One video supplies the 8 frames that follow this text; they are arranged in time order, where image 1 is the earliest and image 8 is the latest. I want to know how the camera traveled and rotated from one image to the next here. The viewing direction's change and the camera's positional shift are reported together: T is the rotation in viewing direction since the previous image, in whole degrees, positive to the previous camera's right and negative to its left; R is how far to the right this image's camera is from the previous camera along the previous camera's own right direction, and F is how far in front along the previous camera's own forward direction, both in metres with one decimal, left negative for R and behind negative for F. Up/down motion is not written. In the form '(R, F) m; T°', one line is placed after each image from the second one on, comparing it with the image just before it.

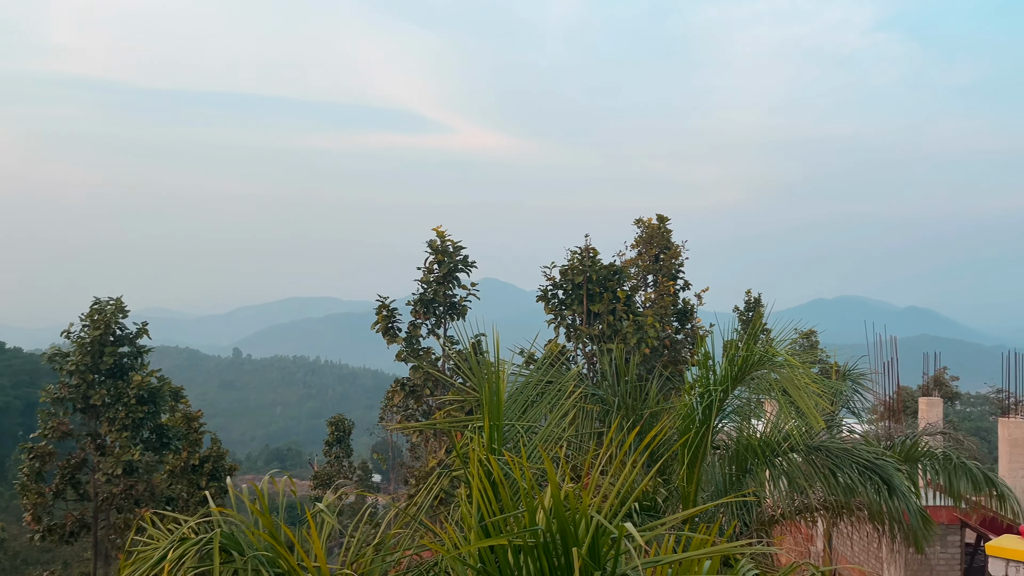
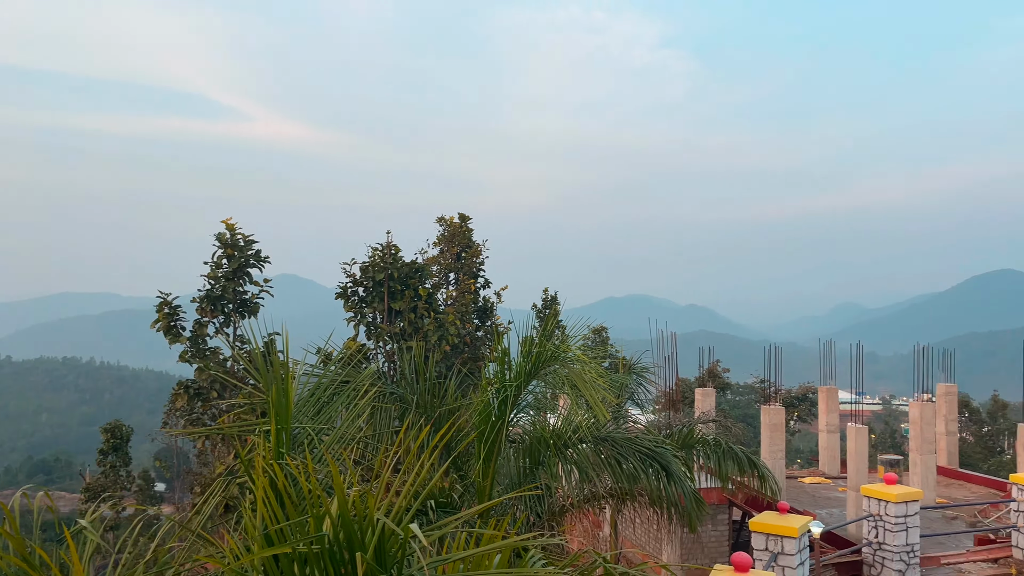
(+0.5, 0.0) m; +12°
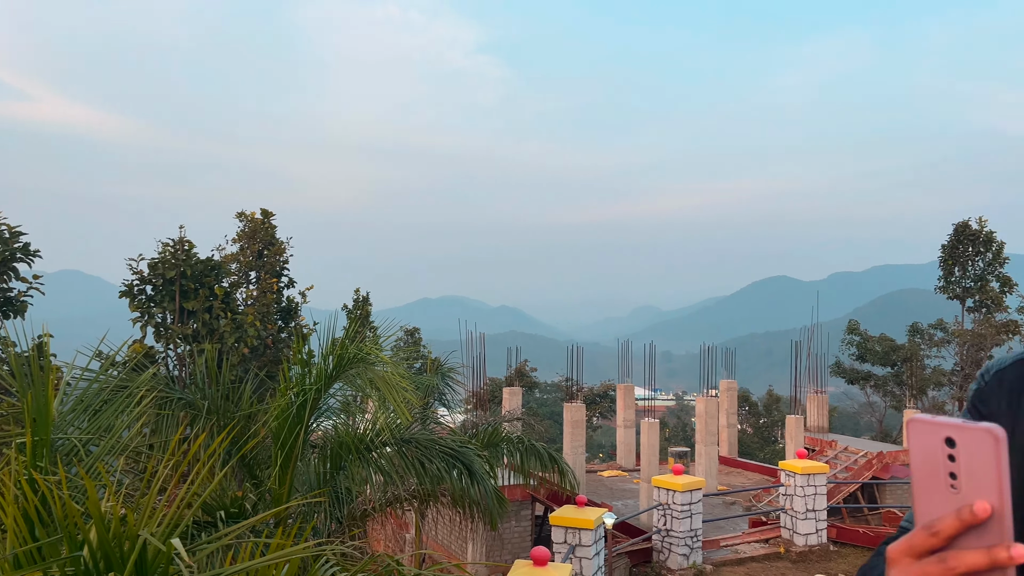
(+0.6, 0.0) m; +10°
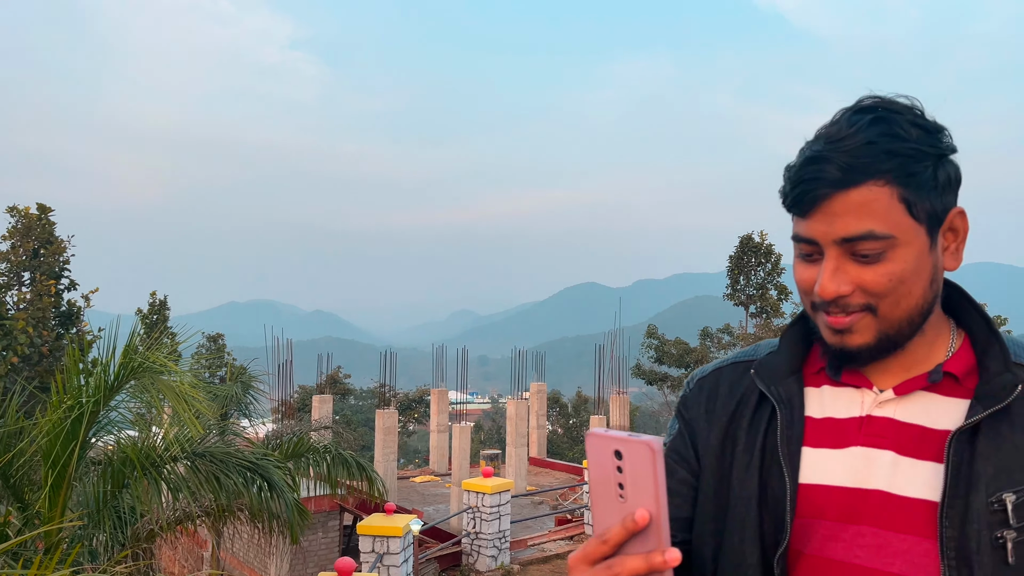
(+0.5, 0.0) m; +10°
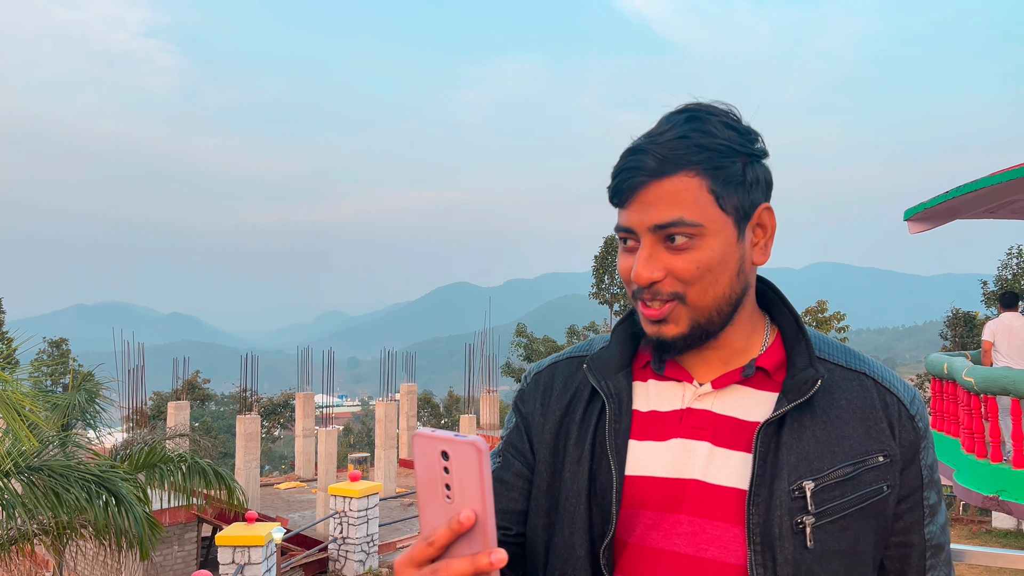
(+0.2, 0.0) m; +9°
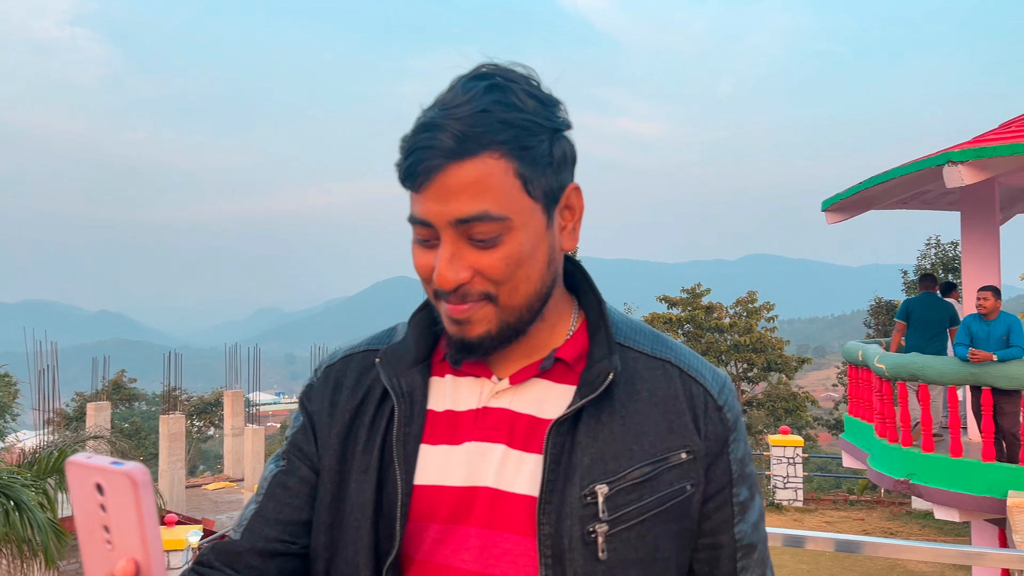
(+0.7, +0.1) m; -1°
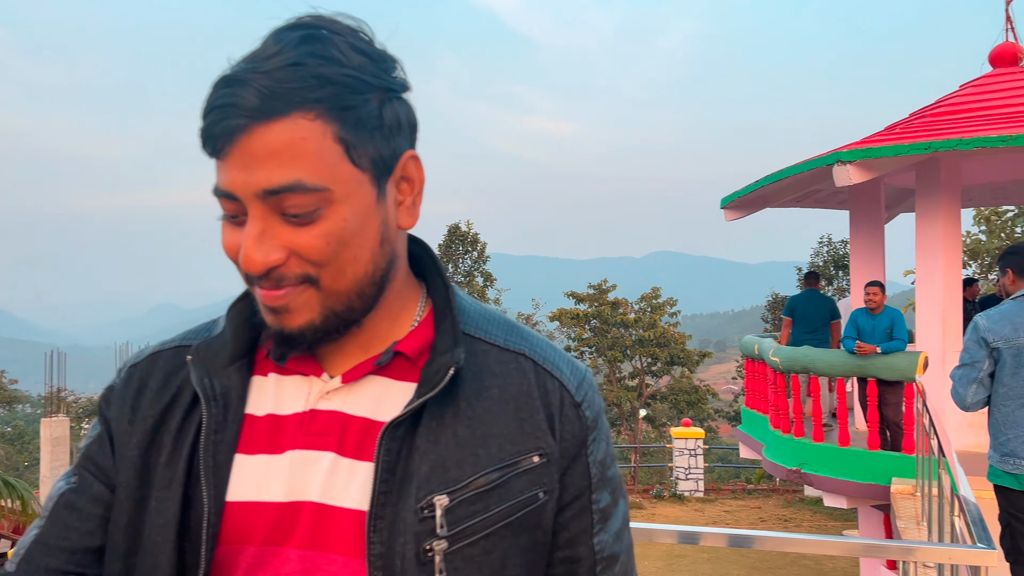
(+0.2, +0.1) m; +6°
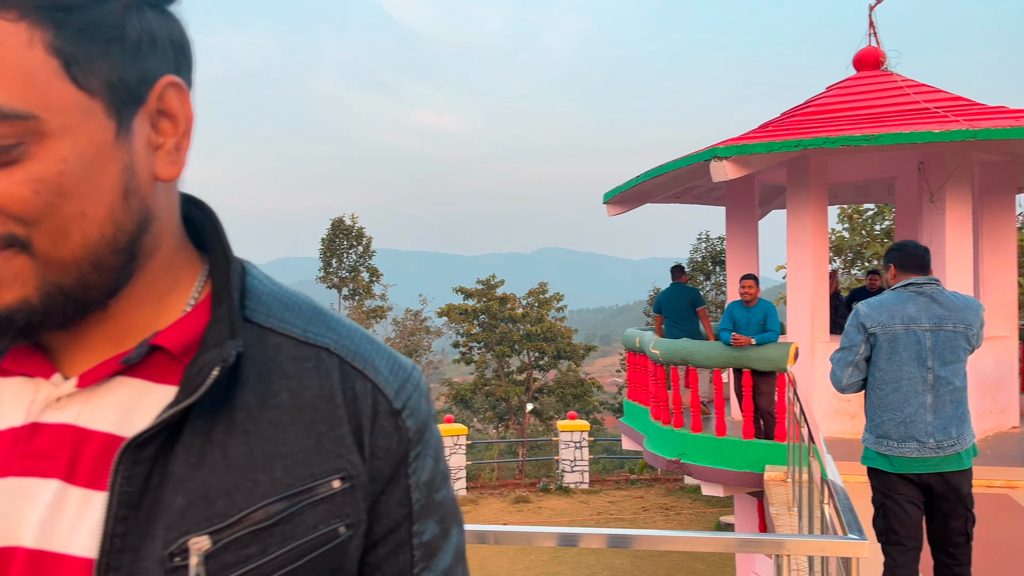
(+0.1, +0.2) m; +9°
